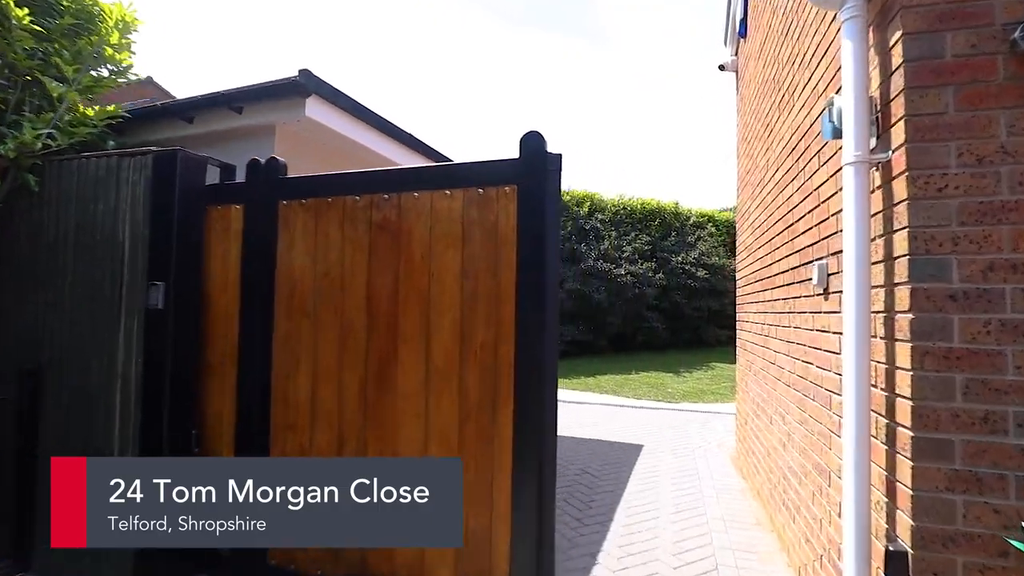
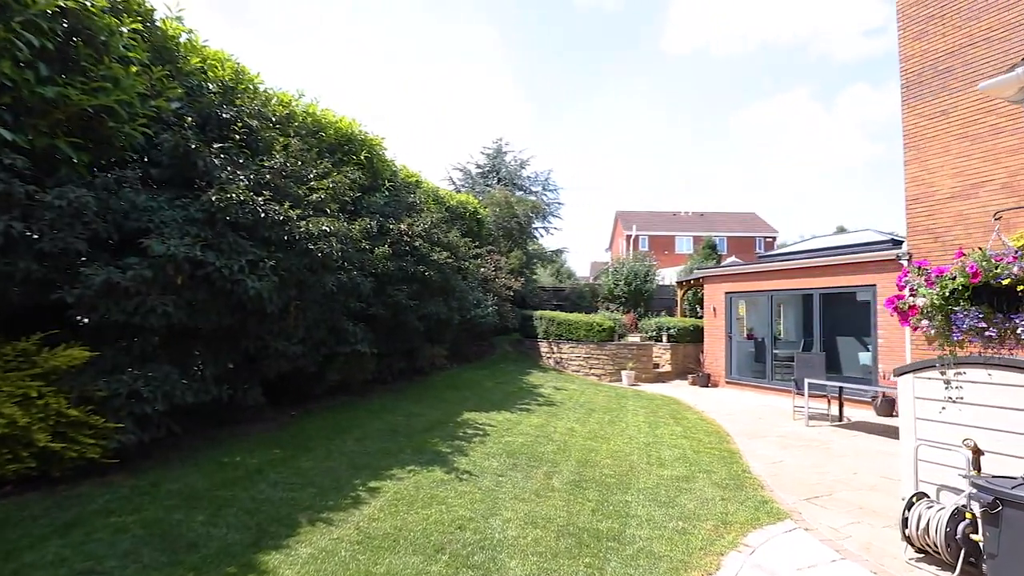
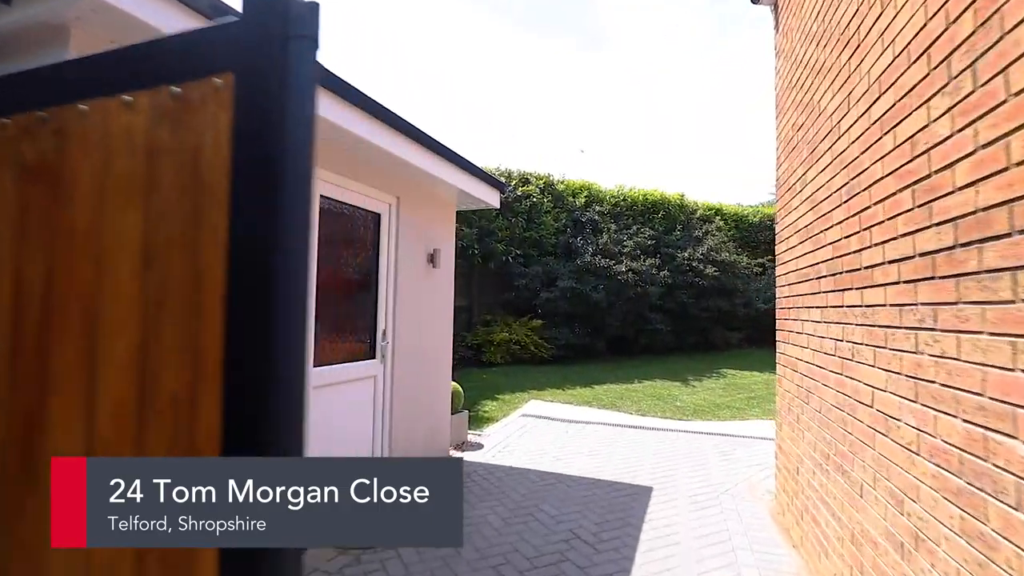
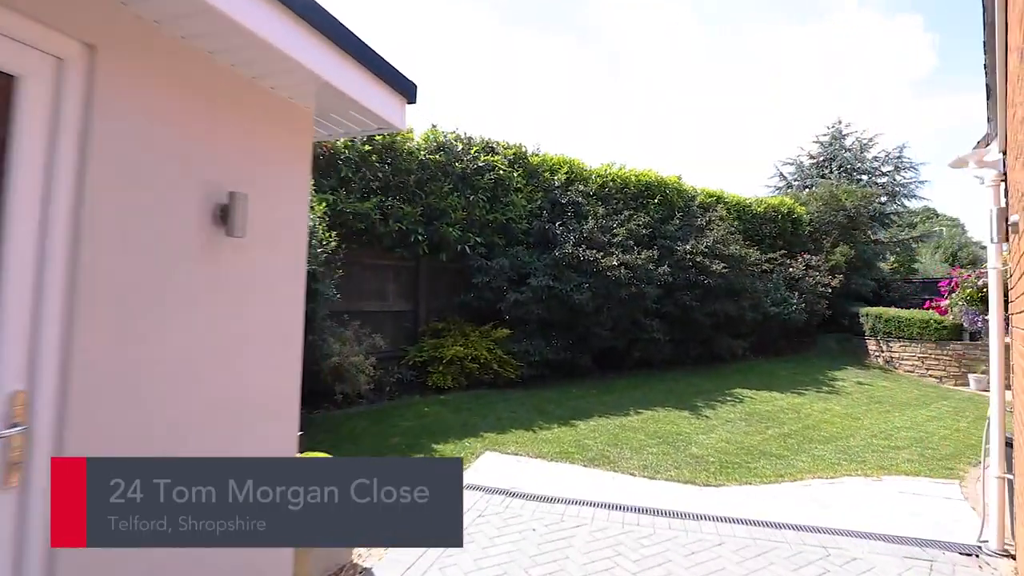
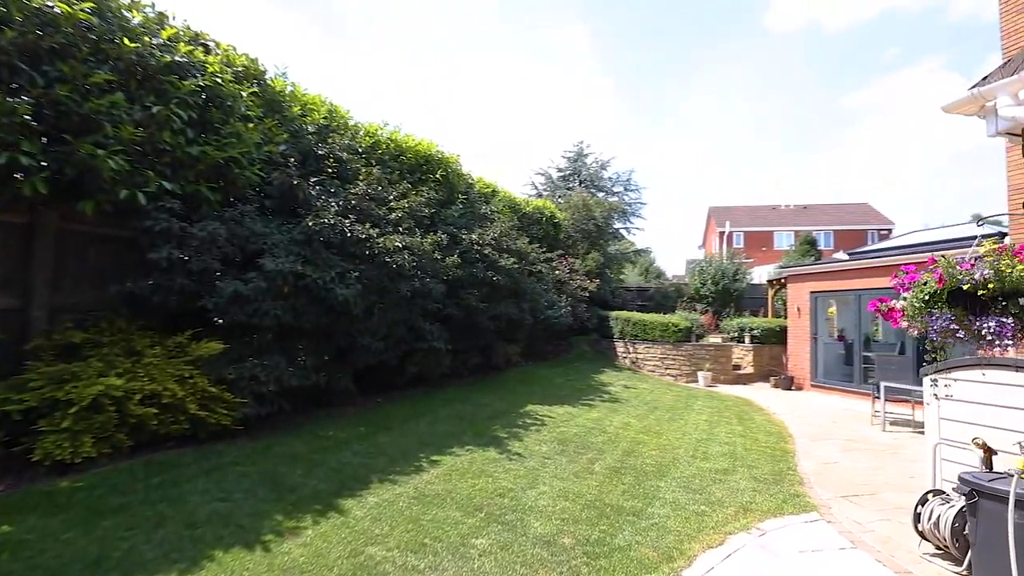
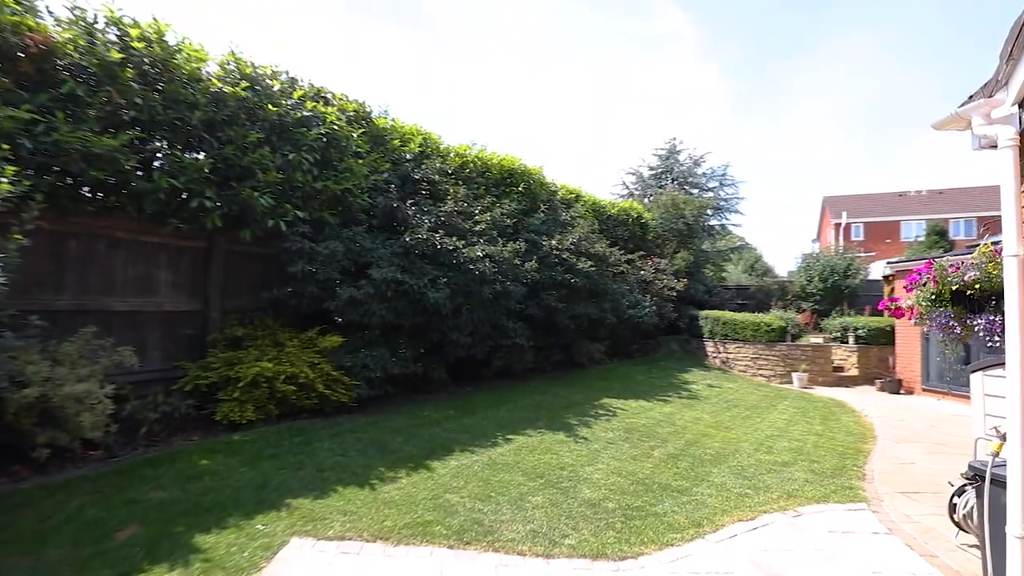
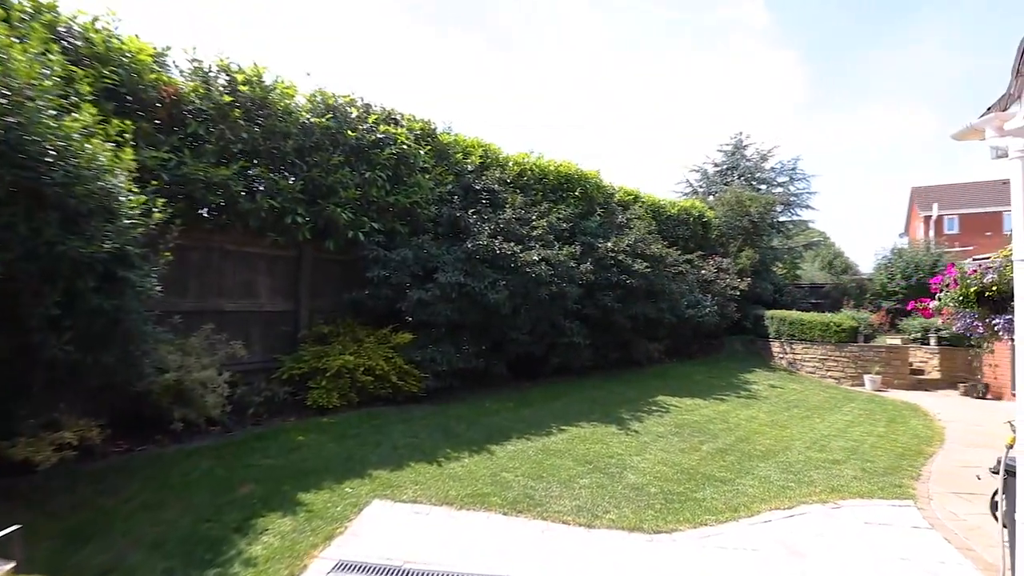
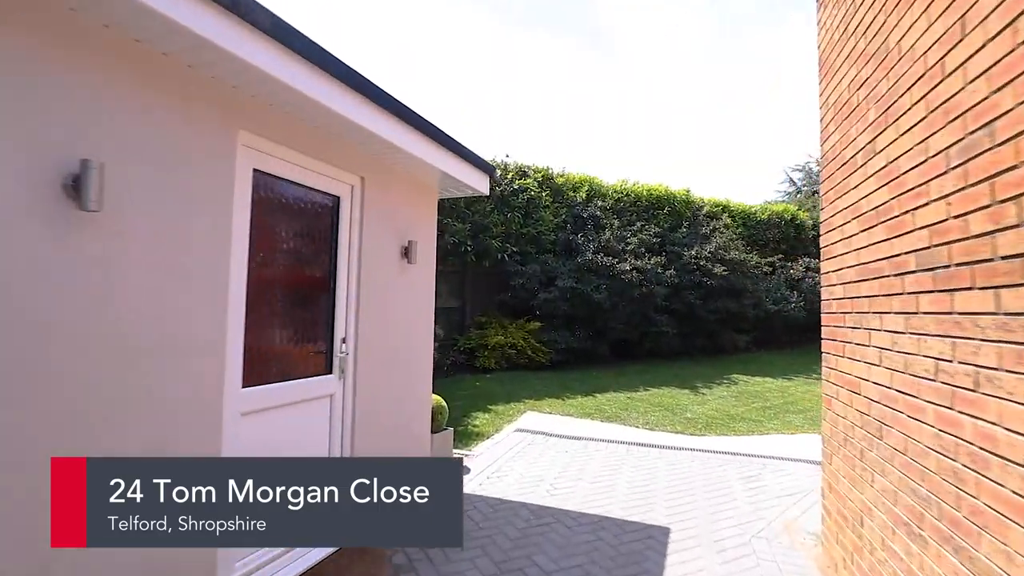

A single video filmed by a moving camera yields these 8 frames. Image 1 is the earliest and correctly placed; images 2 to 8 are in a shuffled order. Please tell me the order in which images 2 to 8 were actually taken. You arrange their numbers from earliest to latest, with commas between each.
3, 8, 4, 7, 6, 5, 2
